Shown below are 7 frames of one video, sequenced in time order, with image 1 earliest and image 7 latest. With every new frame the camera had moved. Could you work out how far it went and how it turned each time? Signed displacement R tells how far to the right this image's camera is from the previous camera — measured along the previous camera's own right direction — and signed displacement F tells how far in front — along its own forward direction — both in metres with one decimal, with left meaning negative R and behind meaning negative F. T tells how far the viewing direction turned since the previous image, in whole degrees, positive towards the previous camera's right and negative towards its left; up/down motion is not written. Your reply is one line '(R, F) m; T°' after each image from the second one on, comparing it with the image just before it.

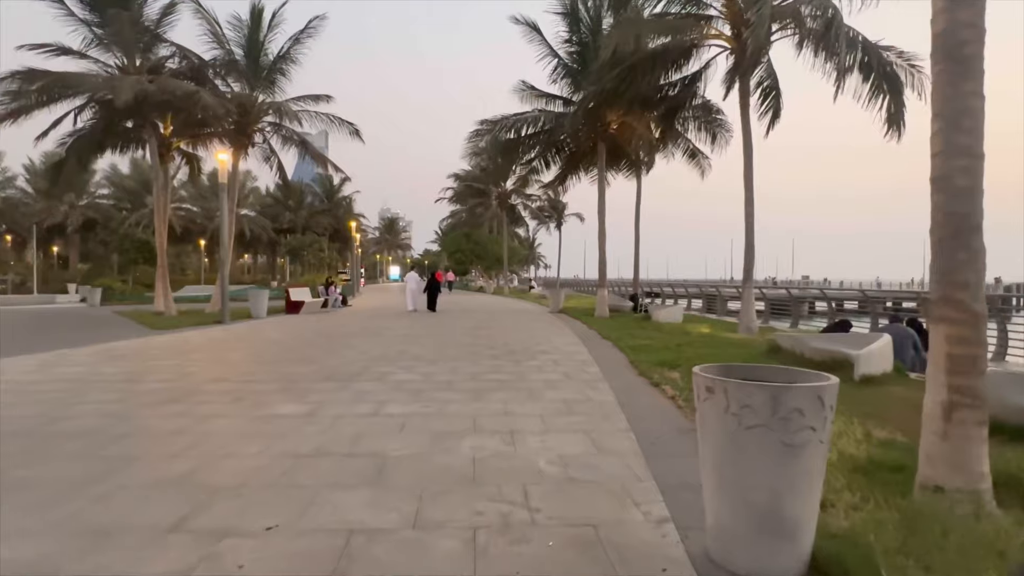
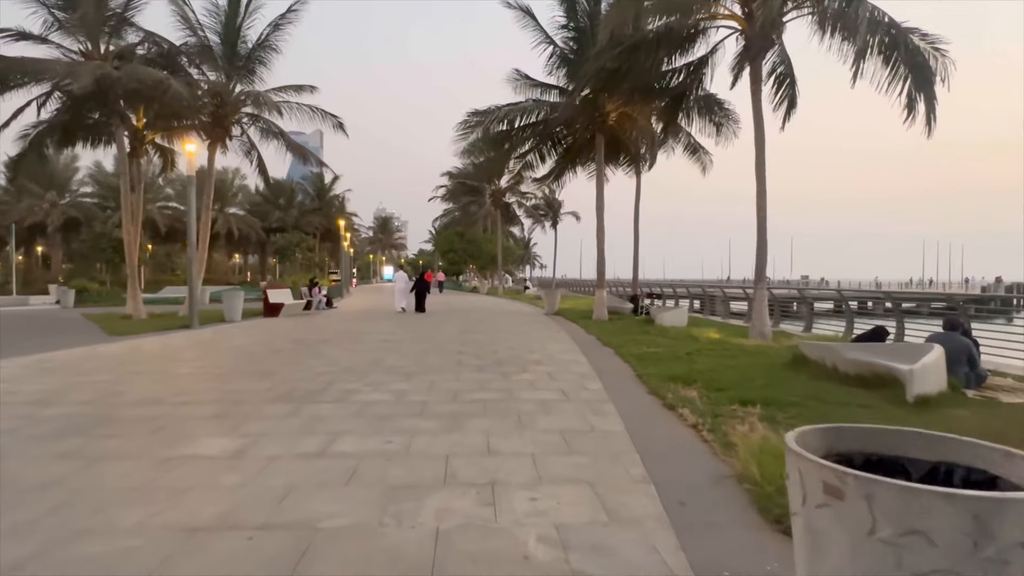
(+0.1, +1.4) m; 0°
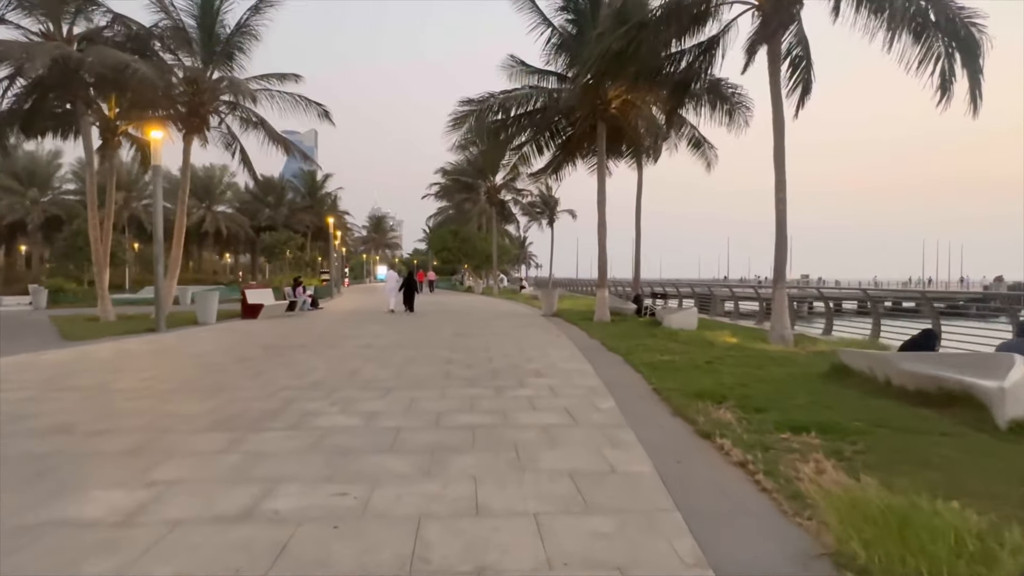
(0.0, +1.4) m; 0°
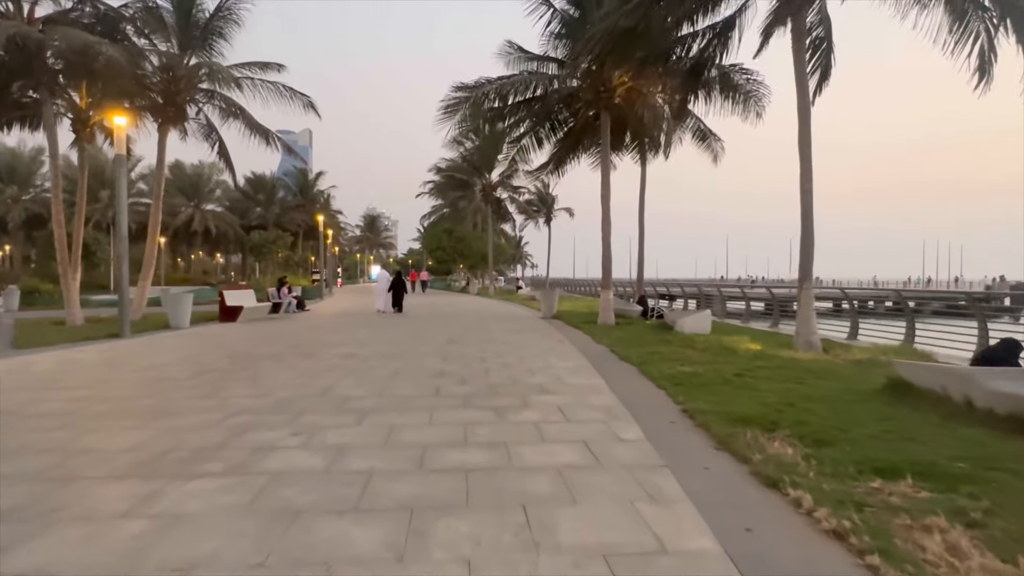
(-0.1, +1.3) m; 0°
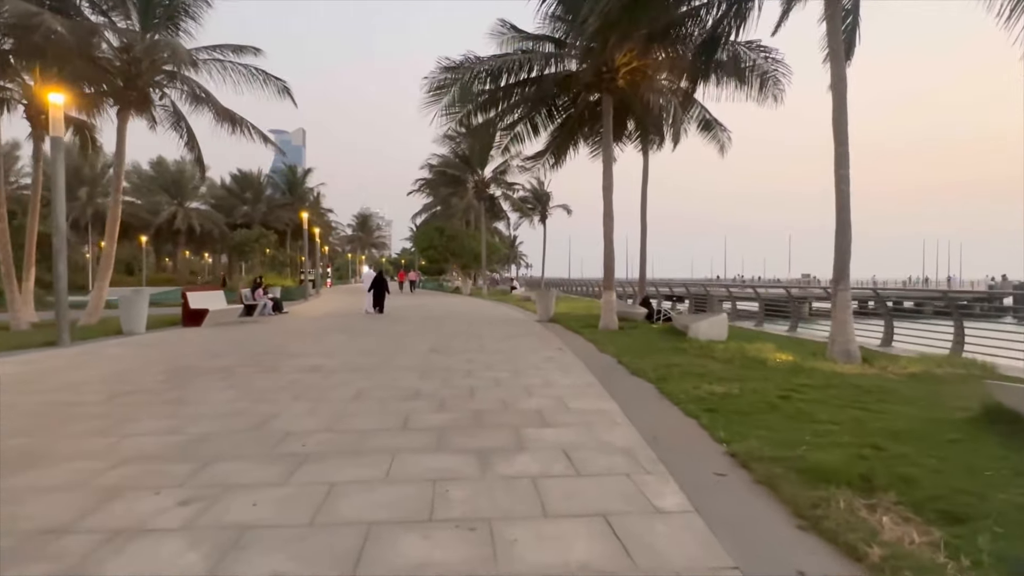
(0.0, +1.7) m; 0°
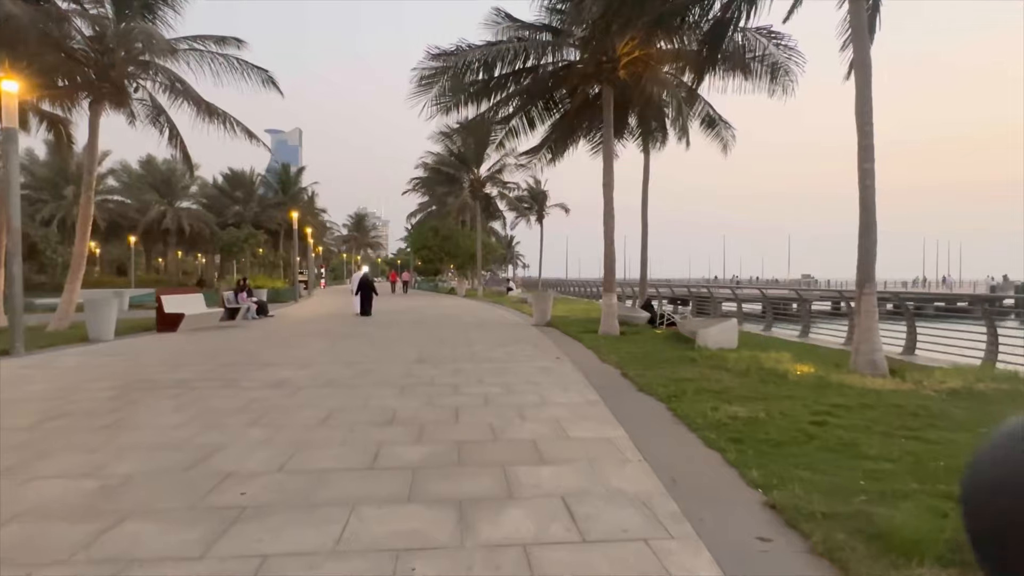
(0.0, +1.0) m; 0°
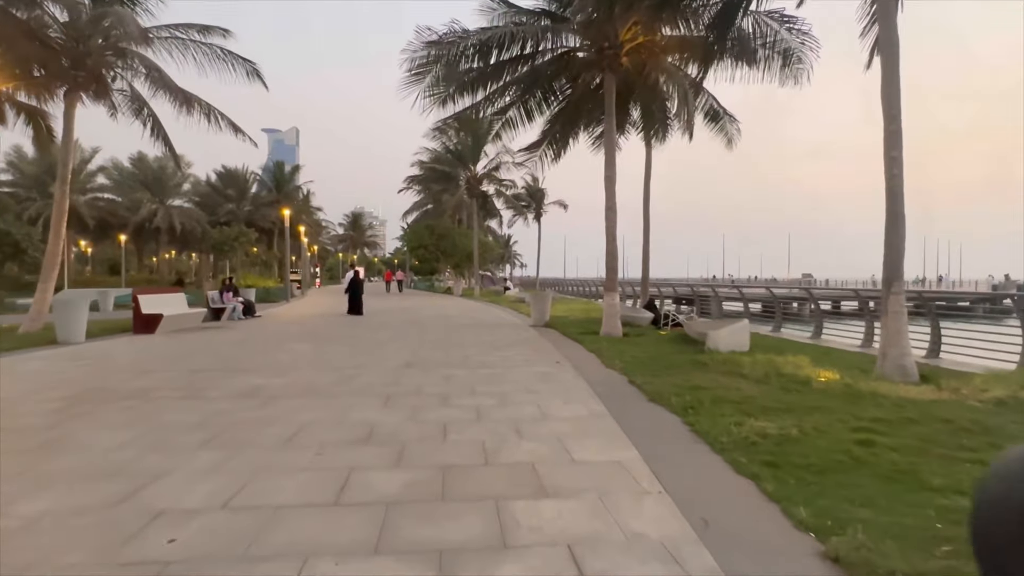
(0.0, +0.9) m; 0°
